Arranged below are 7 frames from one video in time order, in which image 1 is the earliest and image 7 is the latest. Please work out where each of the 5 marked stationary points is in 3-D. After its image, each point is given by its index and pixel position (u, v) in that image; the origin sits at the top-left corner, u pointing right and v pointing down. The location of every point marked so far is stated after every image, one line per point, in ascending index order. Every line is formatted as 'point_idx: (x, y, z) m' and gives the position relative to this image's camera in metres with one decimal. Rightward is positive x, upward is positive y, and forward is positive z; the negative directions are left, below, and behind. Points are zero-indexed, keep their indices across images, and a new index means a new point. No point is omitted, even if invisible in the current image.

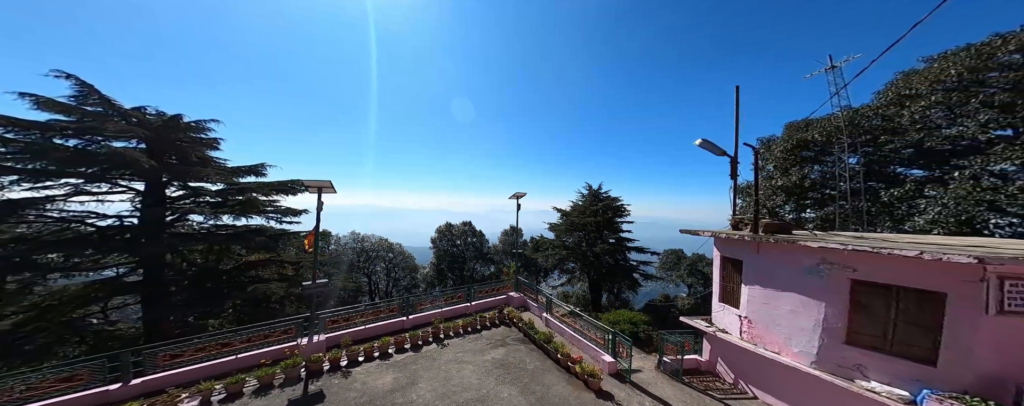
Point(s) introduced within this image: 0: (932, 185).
0: (+16.5, +0.5, +11.3) m
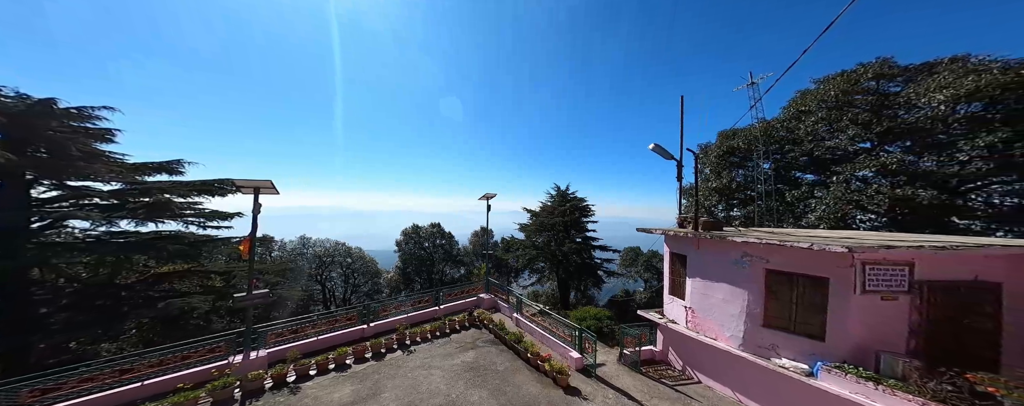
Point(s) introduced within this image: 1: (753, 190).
0: (+14.3, +0.5, +13.5) m
1: (+13.7, +0.6, +14.8) m
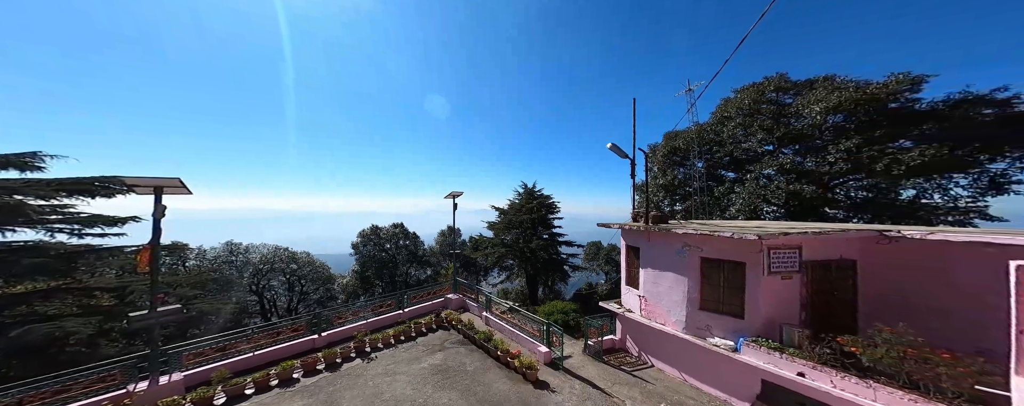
0: (+11.8, +0.8, +15.3) m
1: (+11.0, +0.9, +16.5) m
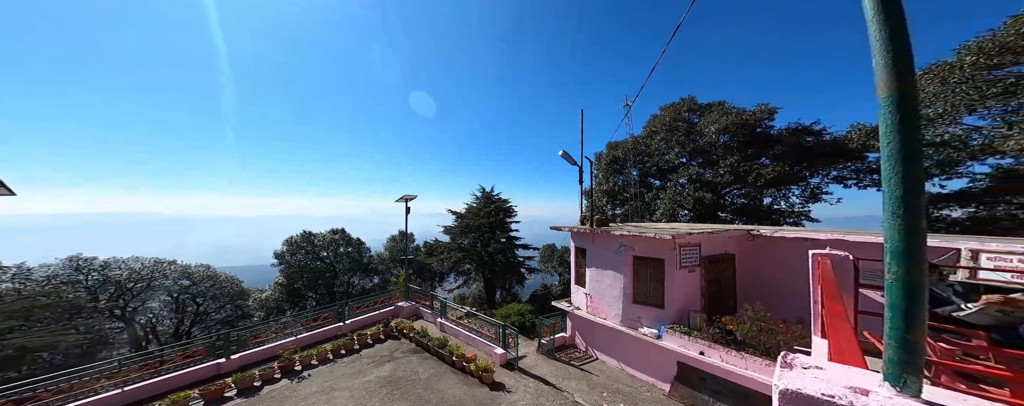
0: (+8.6, +0.6, +17.5) m
1: (+7.6, +0.7, +18.6) m
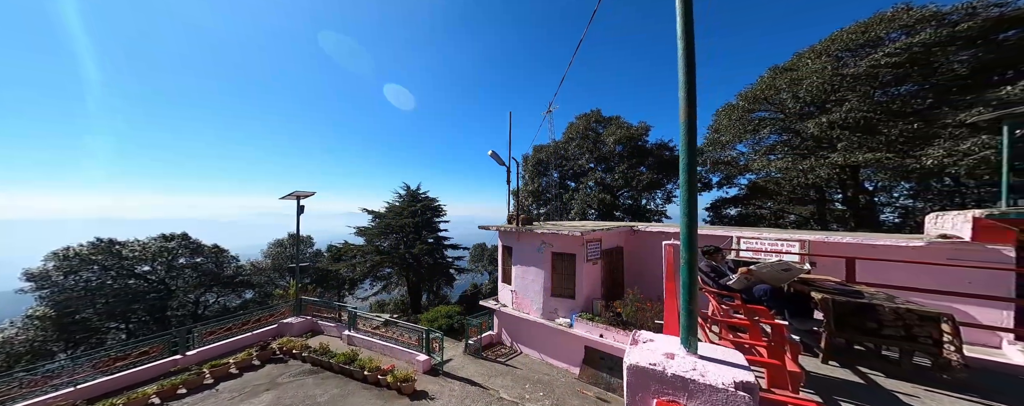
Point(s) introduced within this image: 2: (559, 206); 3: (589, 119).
0: (+3.6, +0.6, +19.2) m
1: (+2.4, +0.7, +20.0) m
2: (+2.8, -0.2, +19.9) m
3: (+4.7, +5.4, +19.3) m
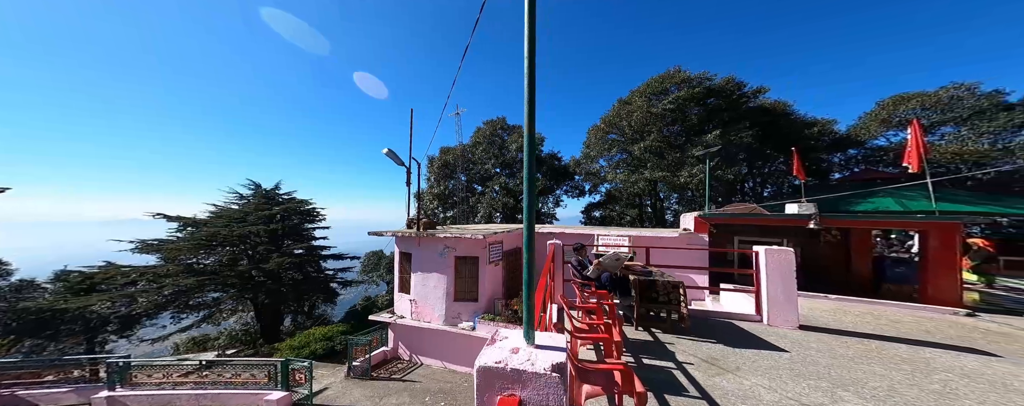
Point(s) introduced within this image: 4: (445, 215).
0: (-2.7, +0.3, +19.4) m
1: (-4.0, +0.5, +19.8) m
2: (-3.5, -0.4, +19.8) m
3: (-1.6, +5.2, +19.9) m
4: (-4.7, -0.8, +19.9) m
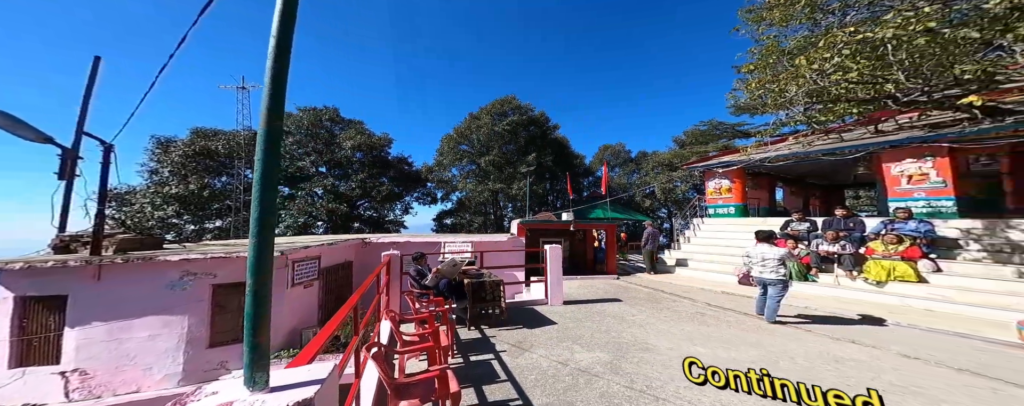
0: (-11.6, +0.1, +15.0) m
1: (-13.0, +0.3, +14.8) m
2: (-12.6, -0.6, +15.0) m
3: (-10.8, +4.9, +16.2) m
4: (-13.7, -1.0, +14.5) m
